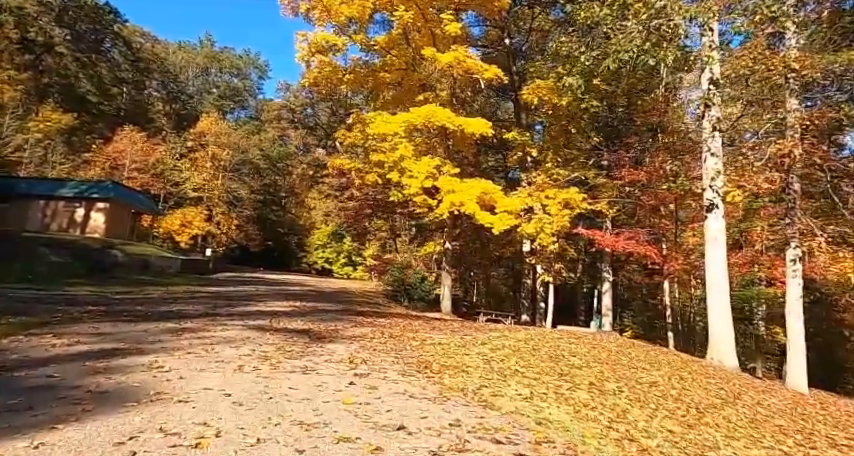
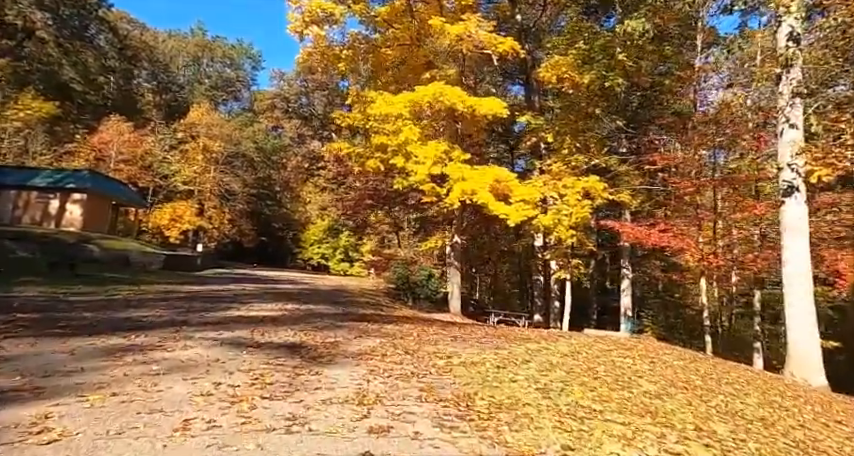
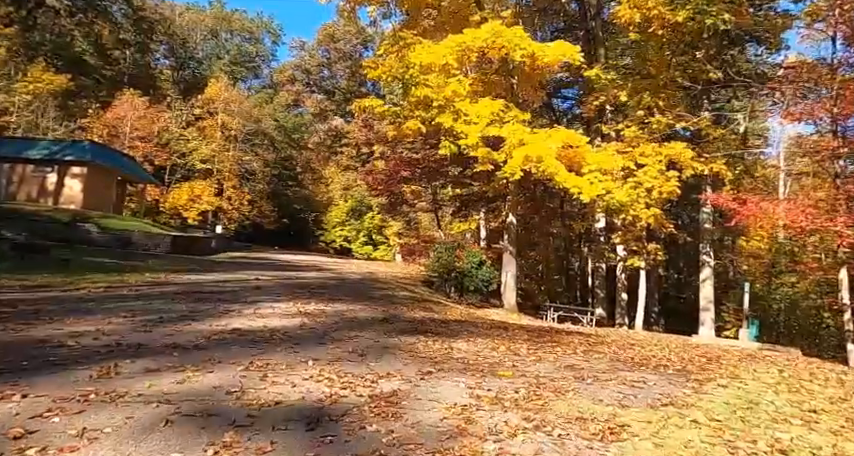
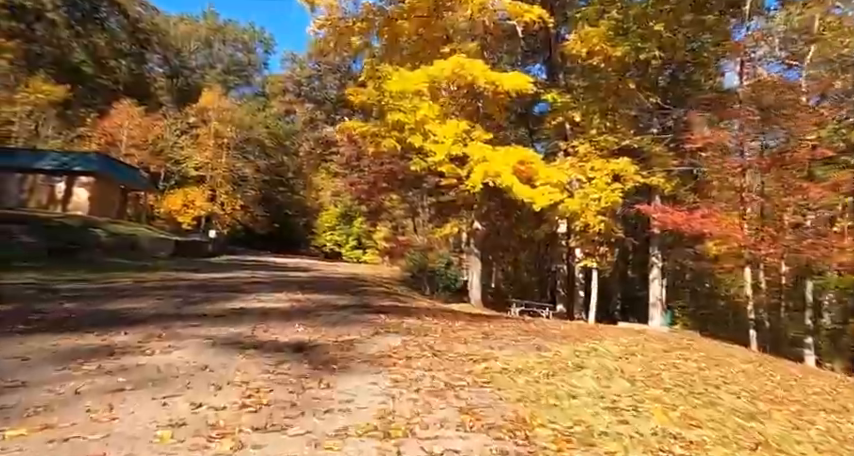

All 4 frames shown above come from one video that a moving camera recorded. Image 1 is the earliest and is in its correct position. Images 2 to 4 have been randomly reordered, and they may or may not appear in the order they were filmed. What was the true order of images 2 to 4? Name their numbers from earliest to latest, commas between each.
2, 4, 3
